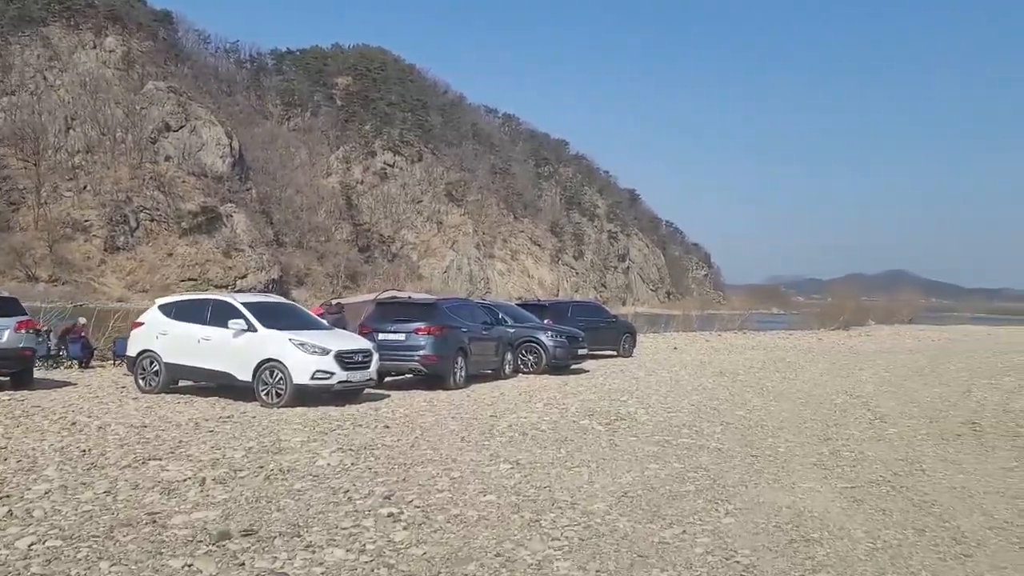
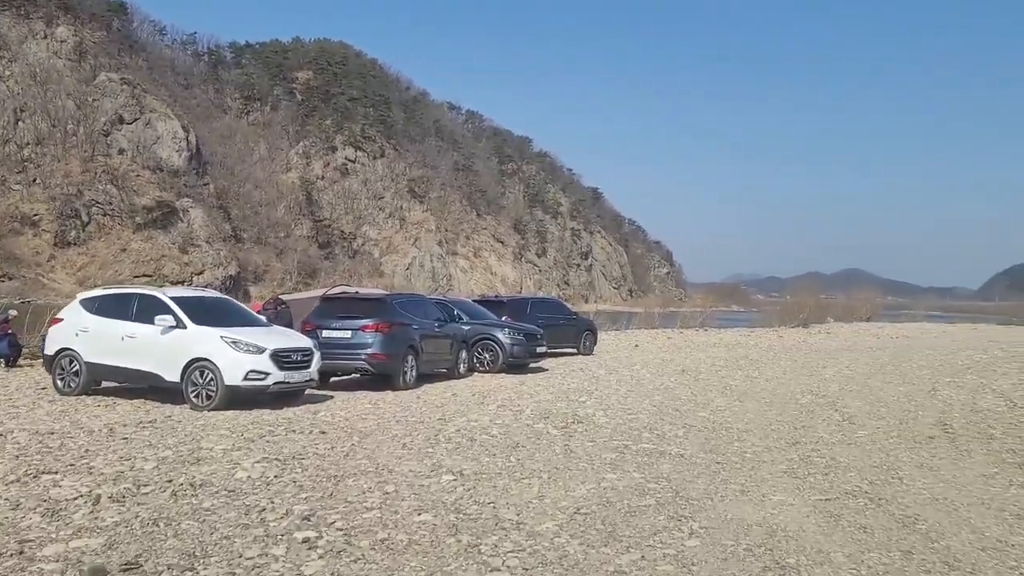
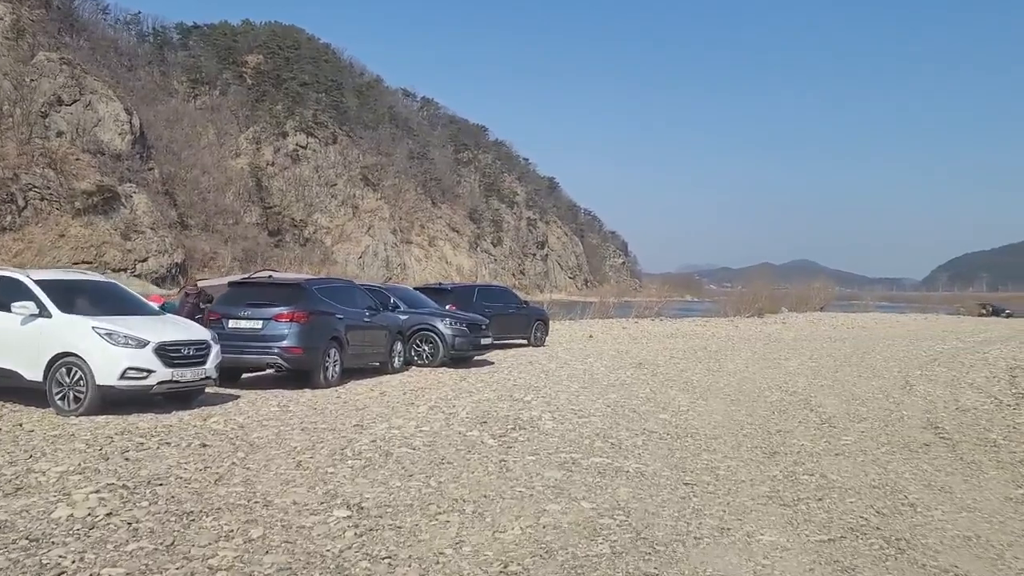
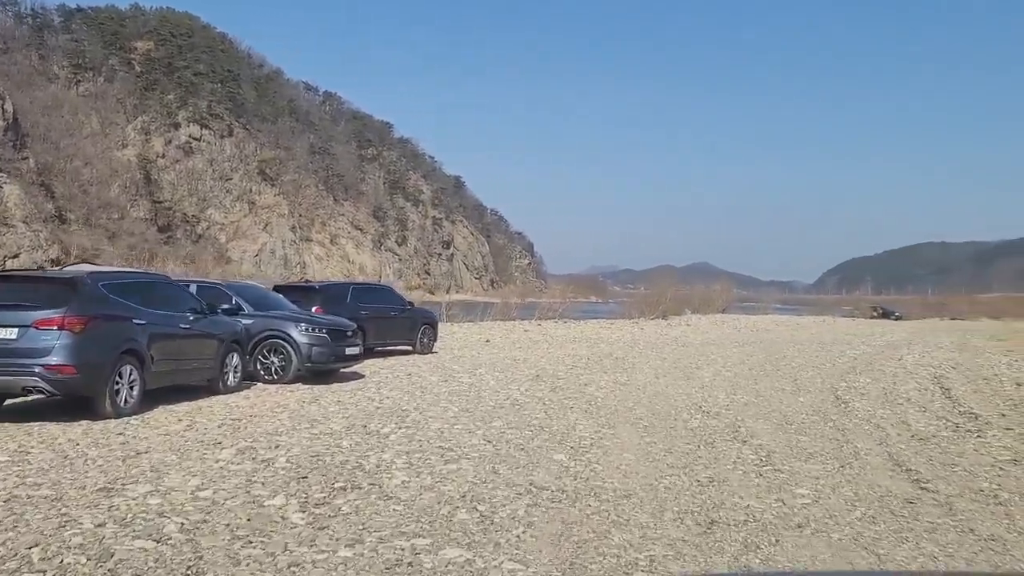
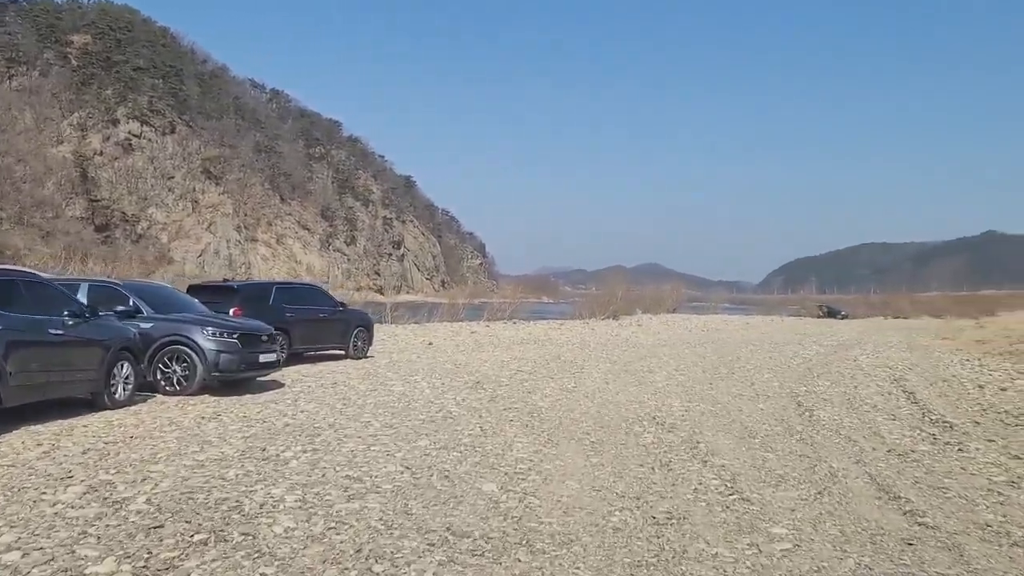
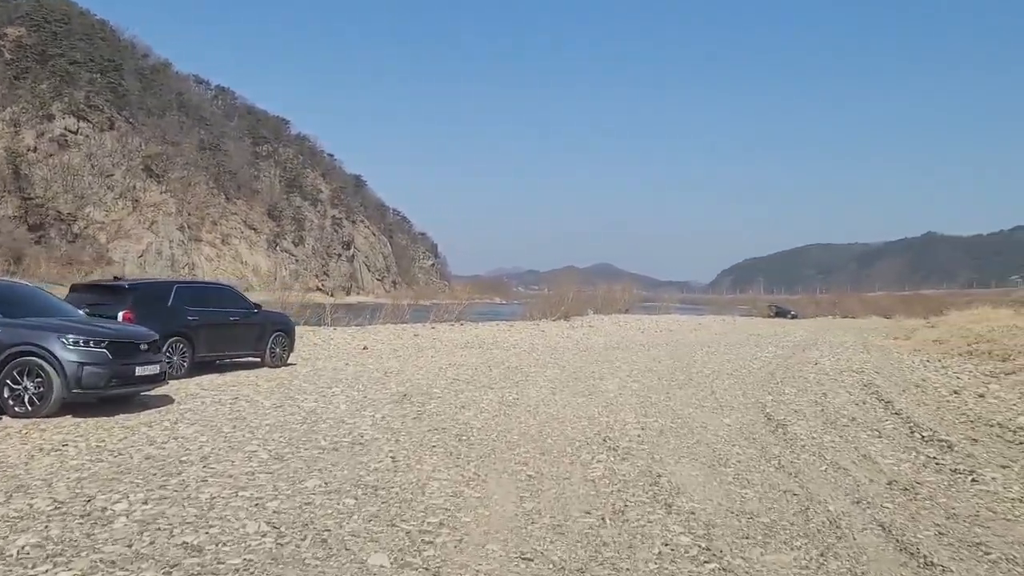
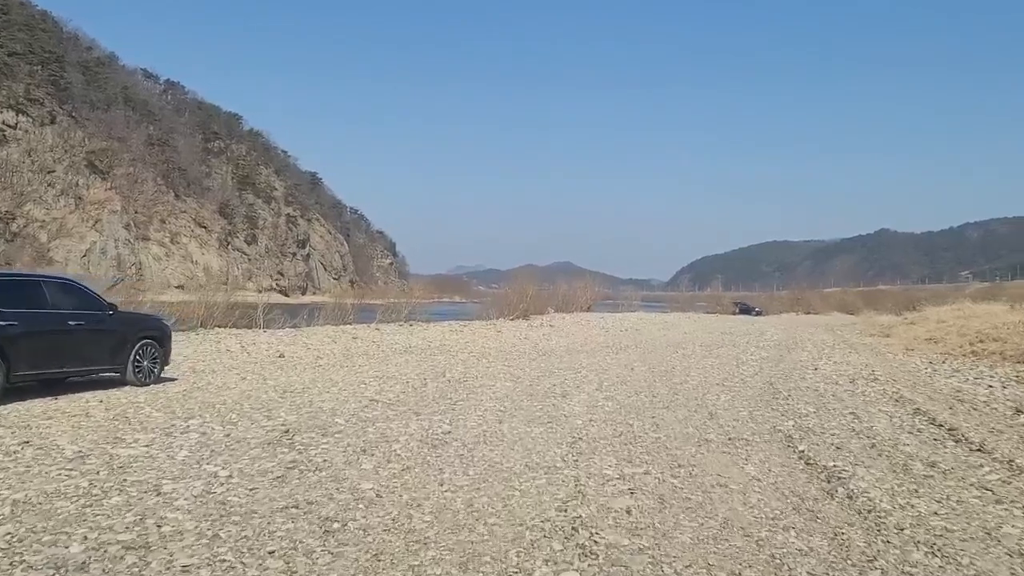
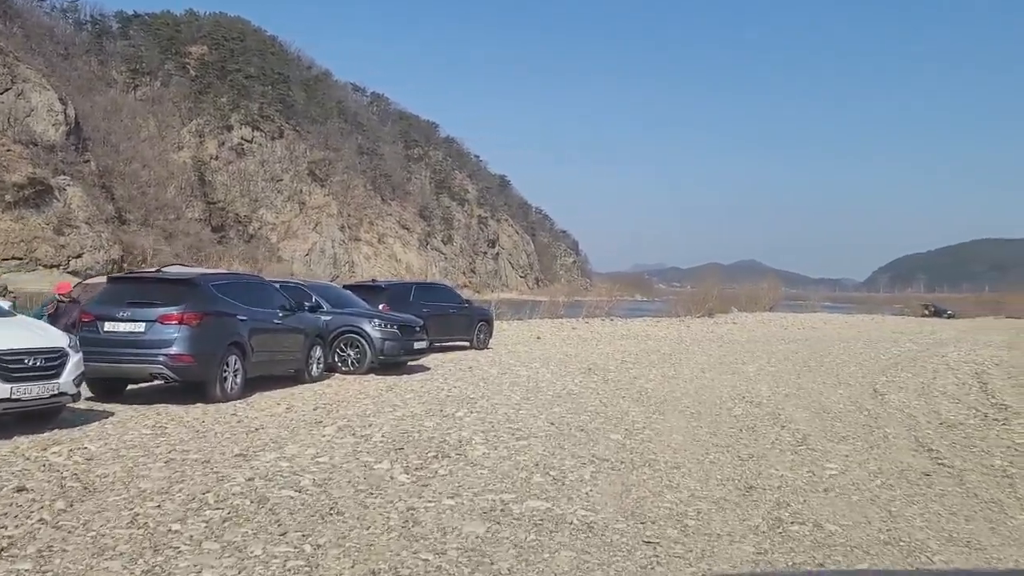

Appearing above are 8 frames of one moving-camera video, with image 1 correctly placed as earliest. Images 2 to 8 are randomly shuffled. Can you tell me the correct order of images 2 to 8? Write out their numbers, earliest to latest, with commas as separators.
2, 3, 8, 4, 5, 6, 7
